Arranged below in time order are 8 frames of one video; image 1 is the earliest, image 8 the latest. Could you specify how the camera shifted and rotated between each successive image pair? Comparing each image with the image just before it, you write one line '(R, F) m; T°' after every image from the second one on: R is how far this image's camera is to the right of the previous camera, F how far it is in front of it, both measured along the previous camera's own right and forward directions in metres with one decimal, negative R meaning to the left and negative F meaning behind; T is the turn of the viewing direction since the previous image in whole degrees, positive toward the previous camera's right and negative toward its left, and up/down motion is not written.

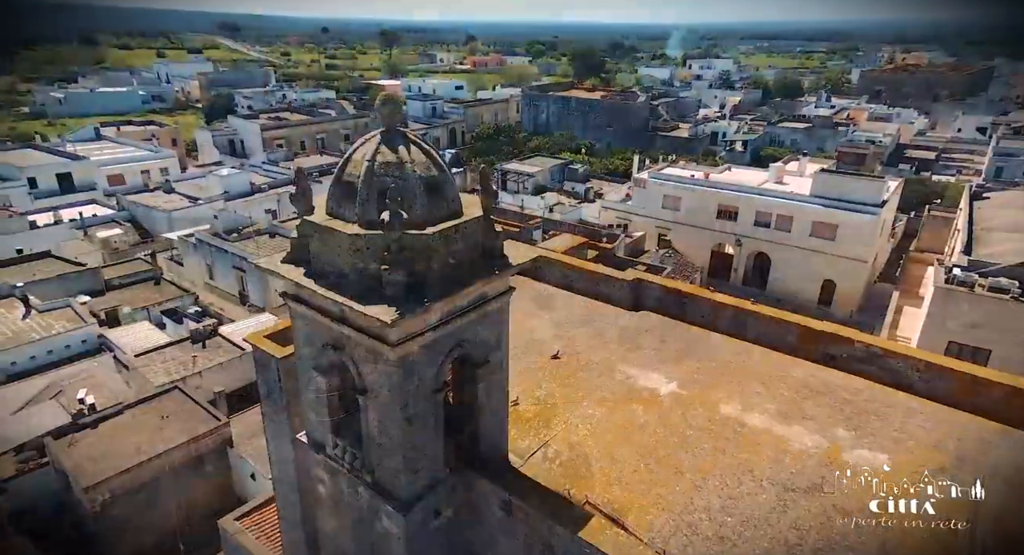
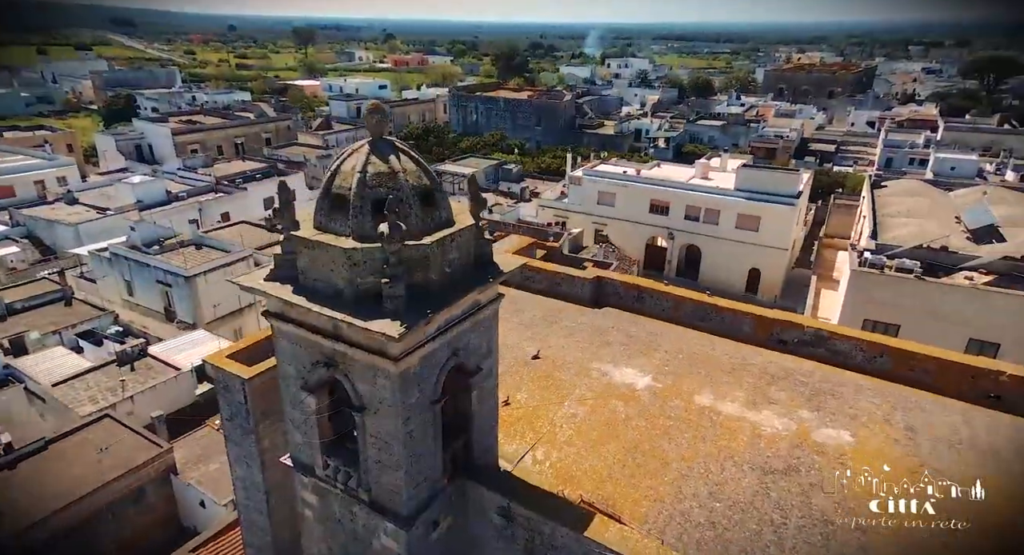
(-0.9, 0.0) m; +7°
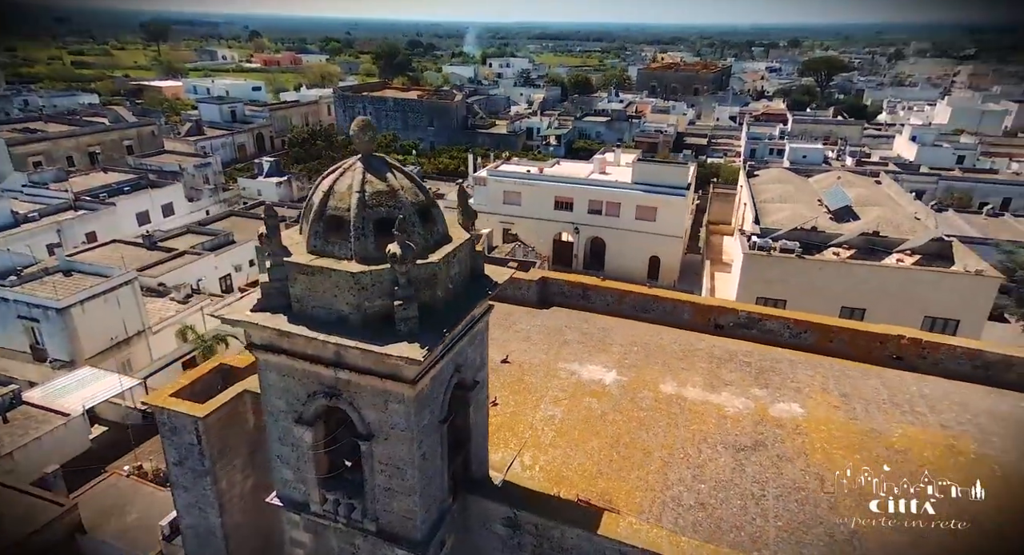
(-1.6, +0.1) m; +11°
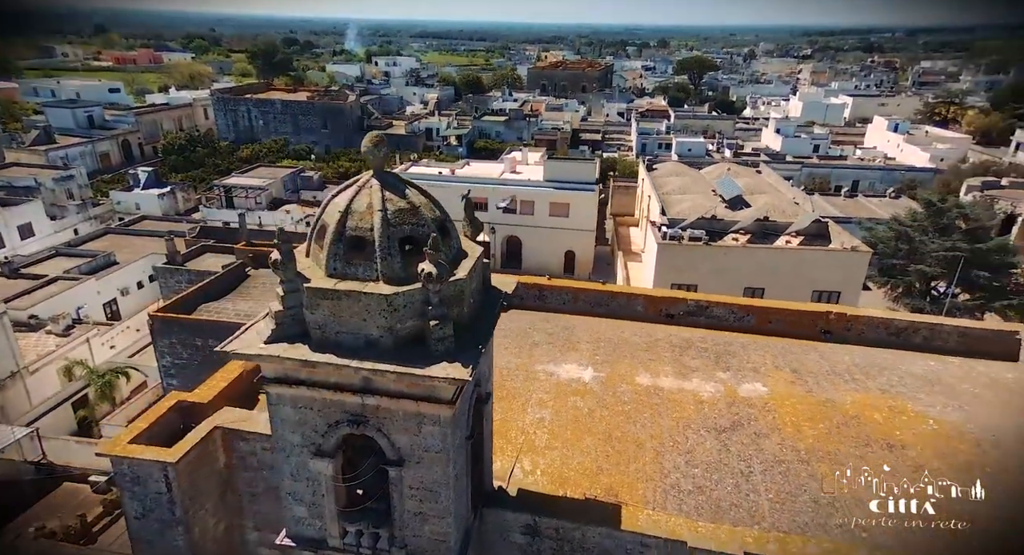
(-1.7, +0.1) m; +11°
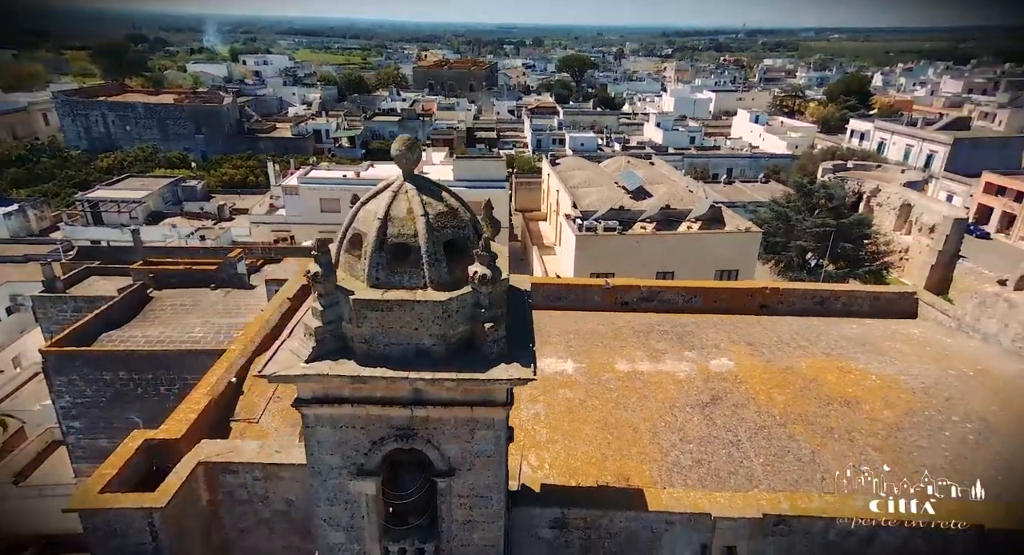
(-1.9, +0.2) m; +11°
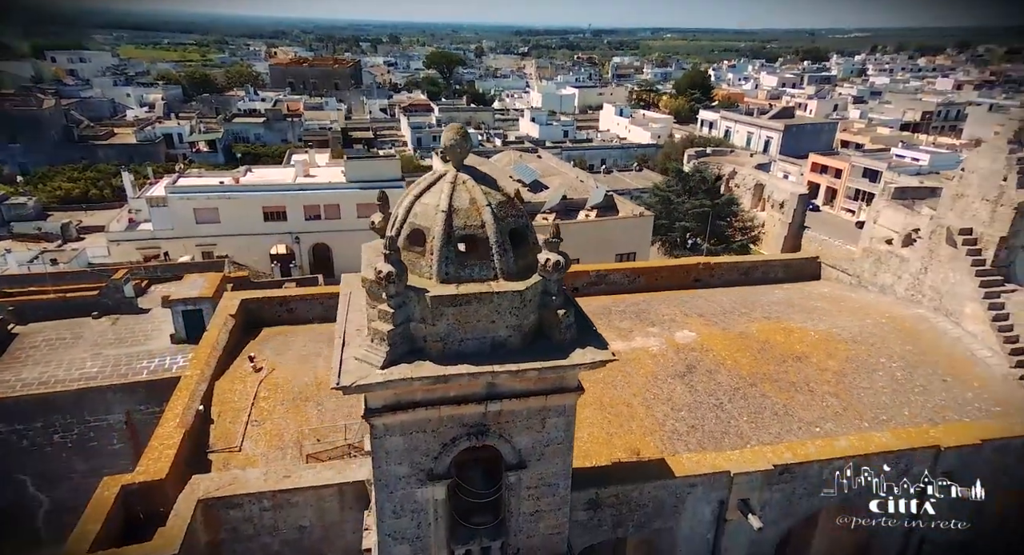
(-2.2, +0.3) m; +13°
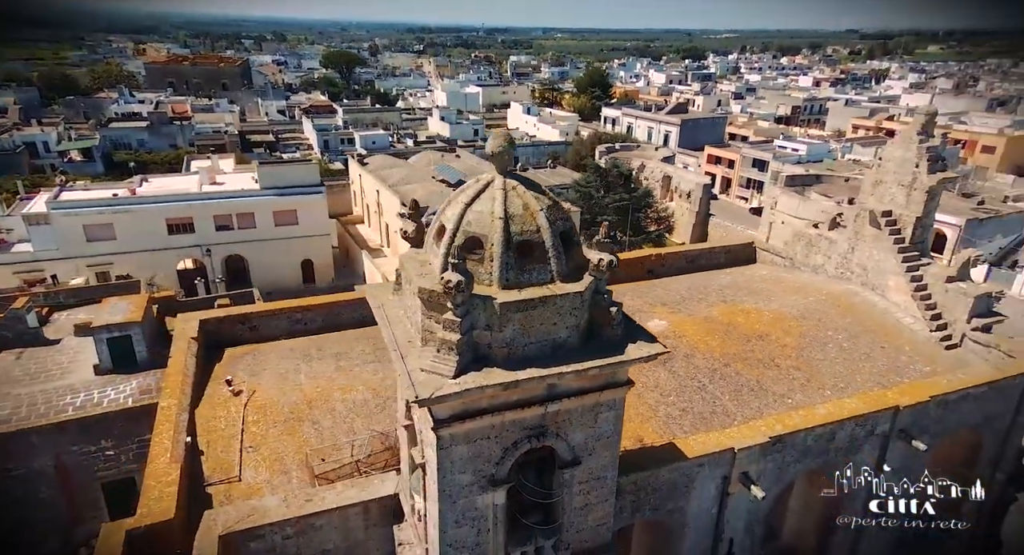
(-1.7, +0.1) m; +10°
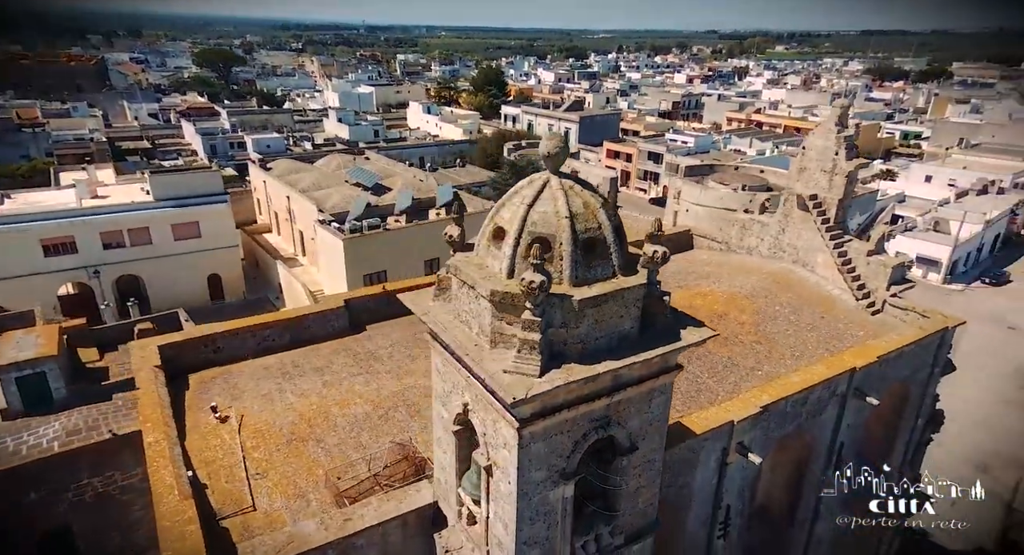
(-1.9, +0.1) m; +10°
